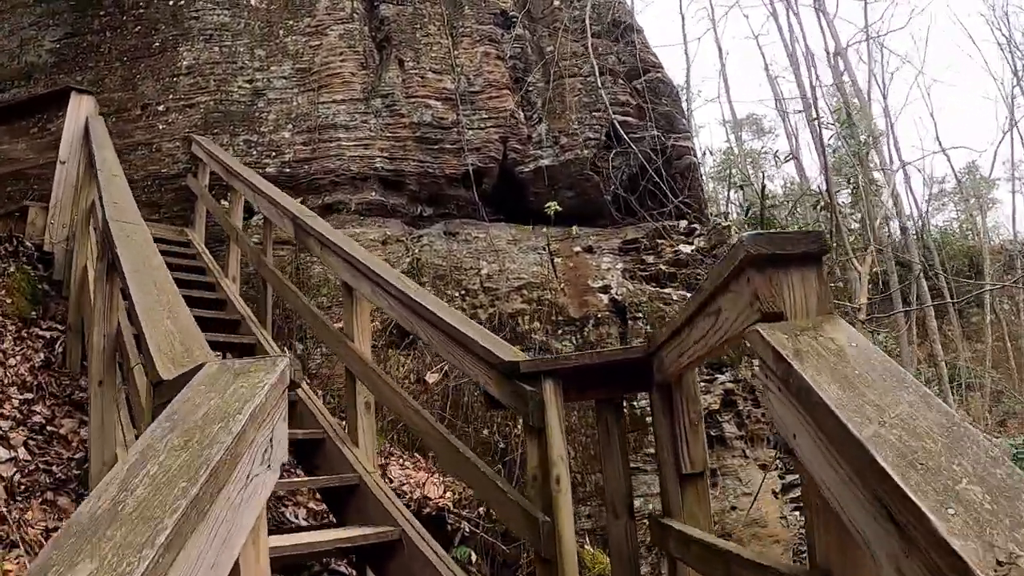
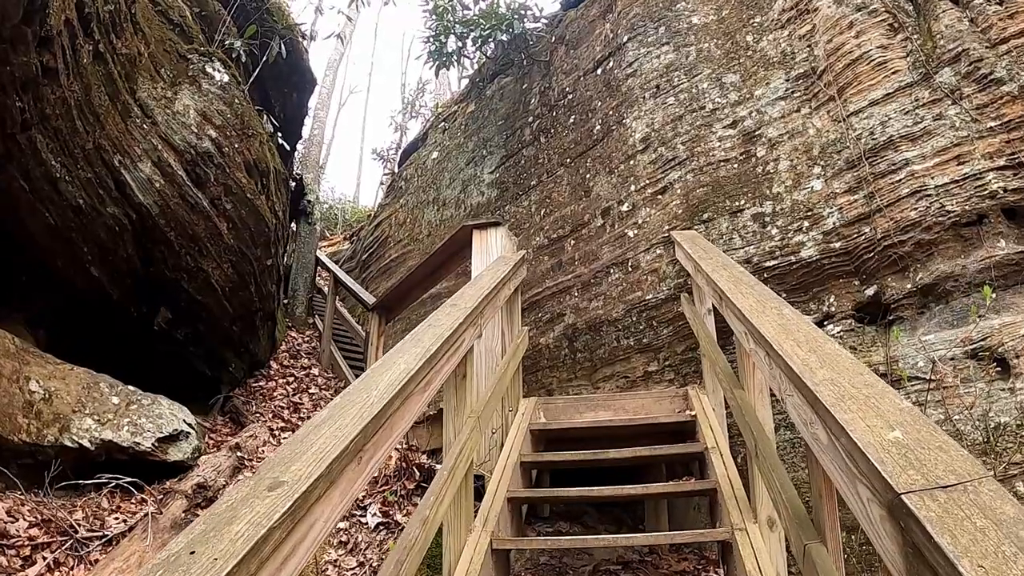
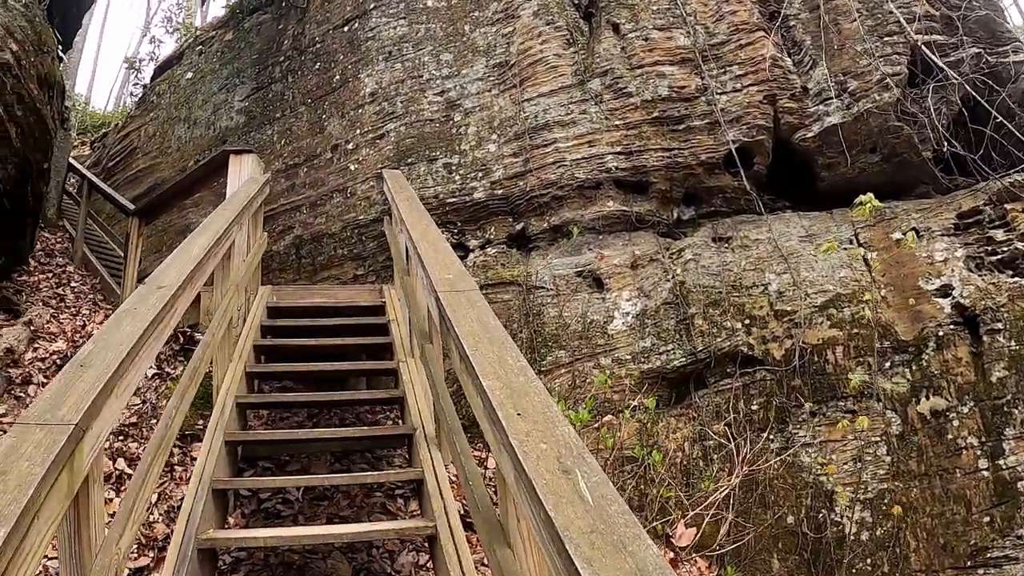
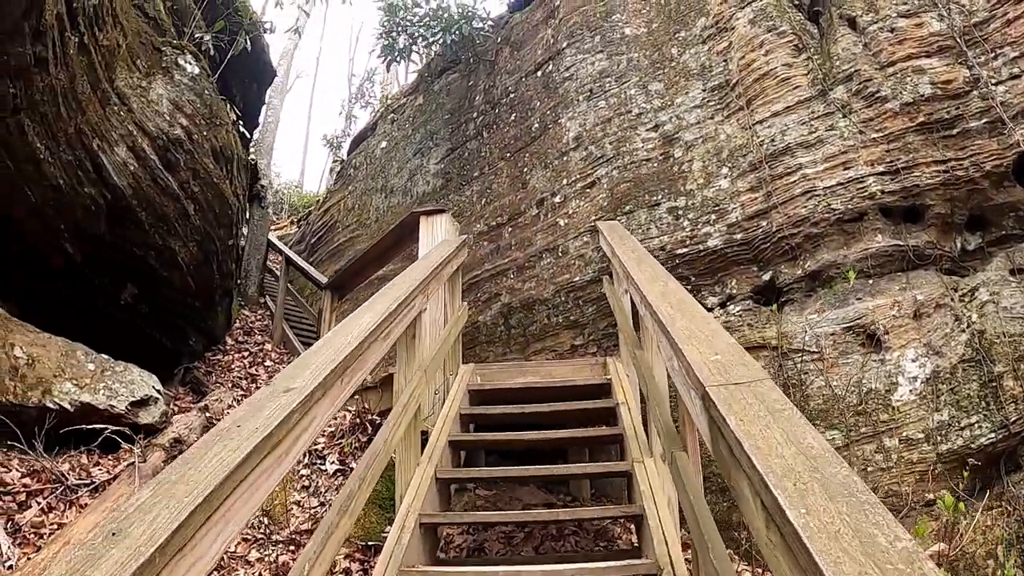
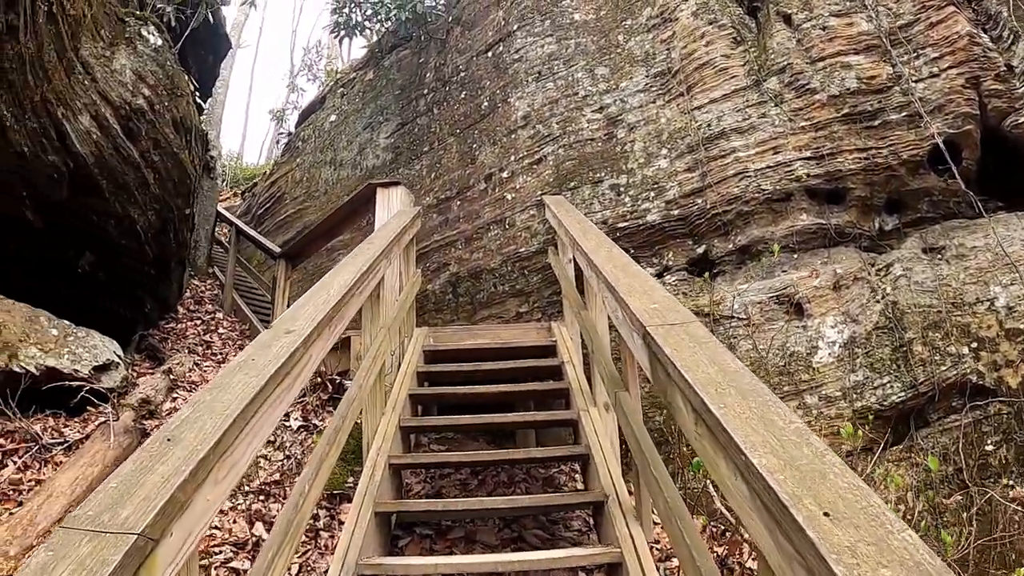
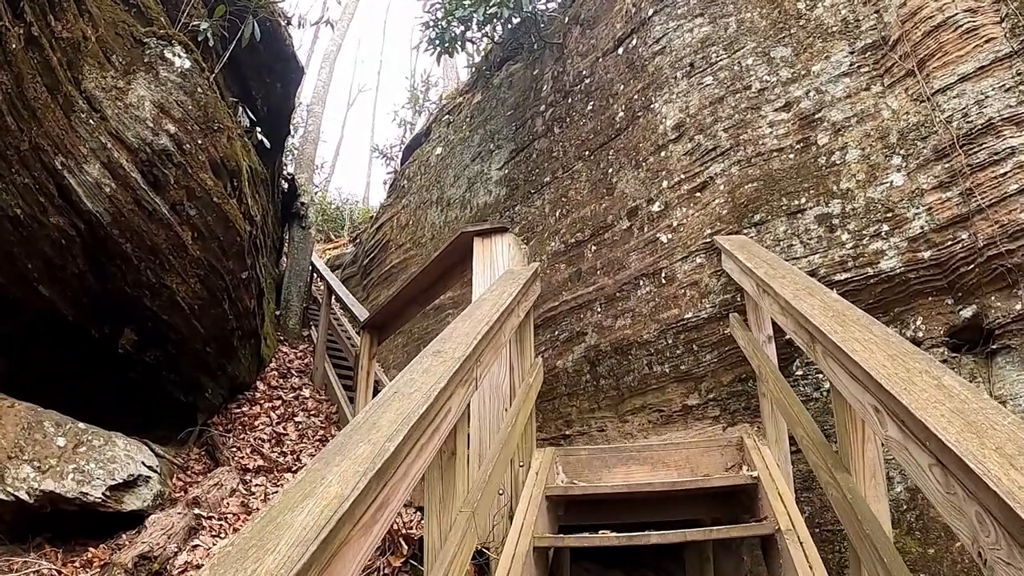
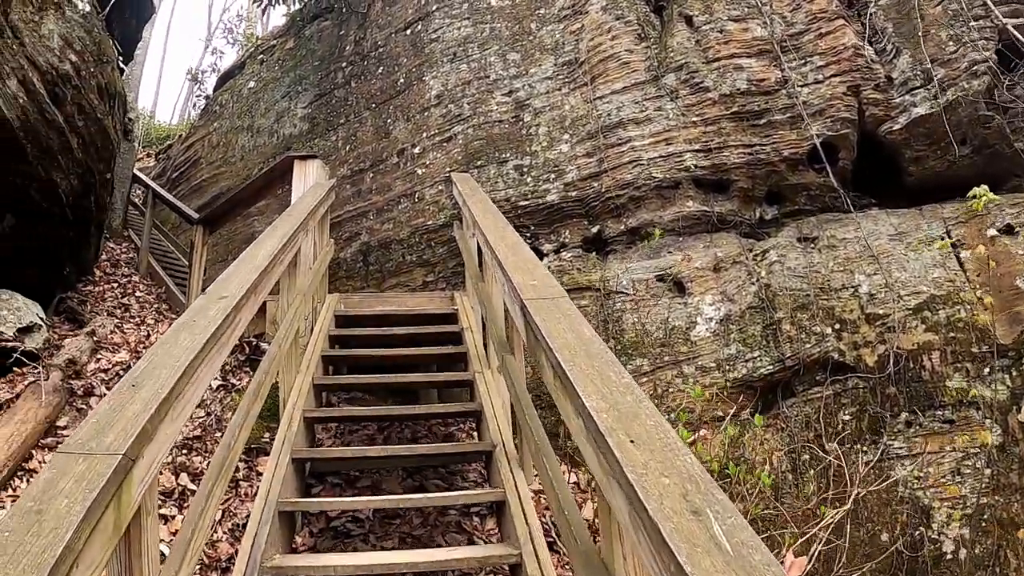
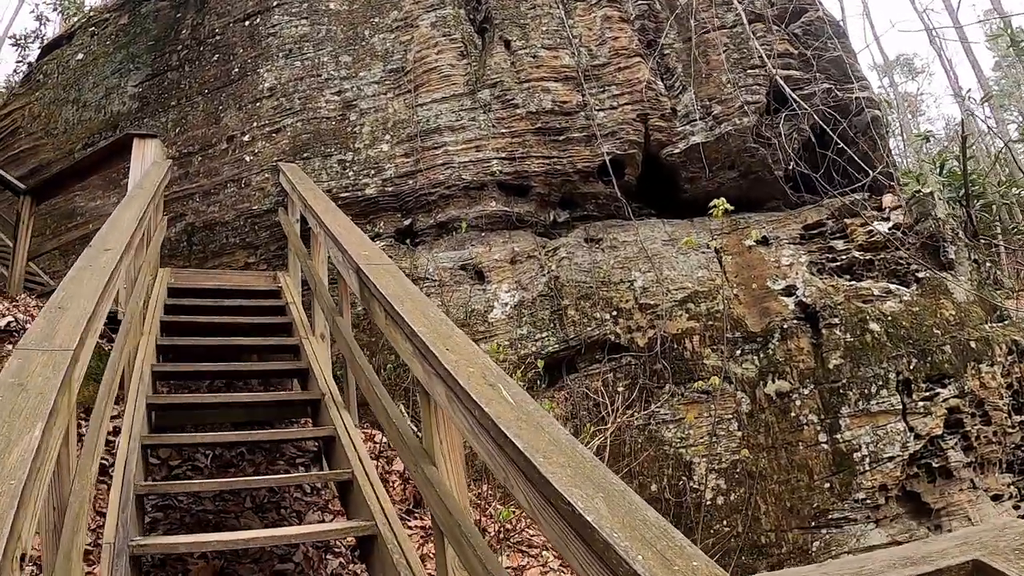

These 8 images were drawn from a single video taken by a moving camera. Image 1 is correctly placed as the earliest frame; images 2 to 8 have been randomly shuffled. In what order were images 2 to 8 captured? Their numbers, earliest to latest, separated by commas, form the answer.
8, 3, 7, 5, 4, 2, 6
